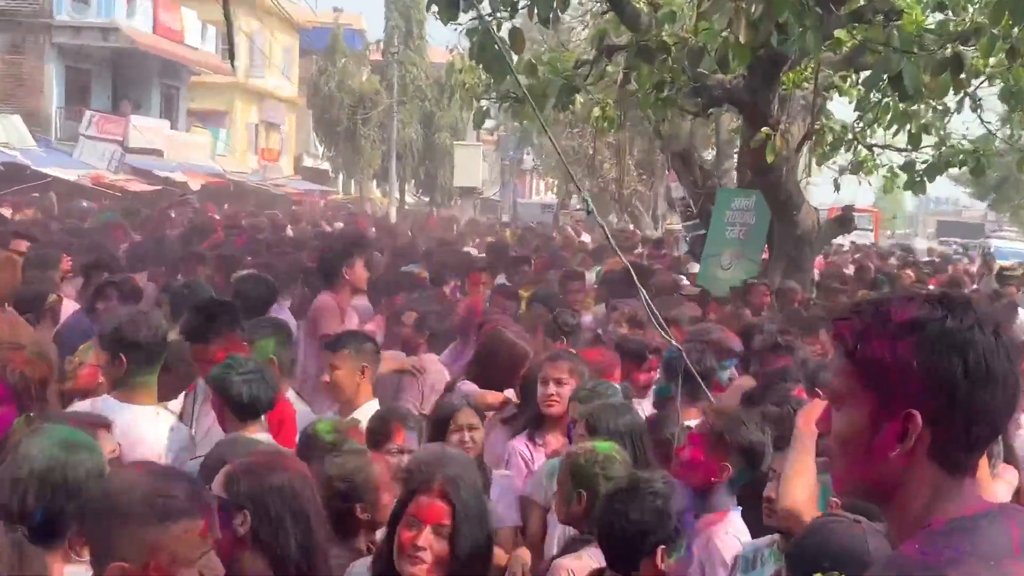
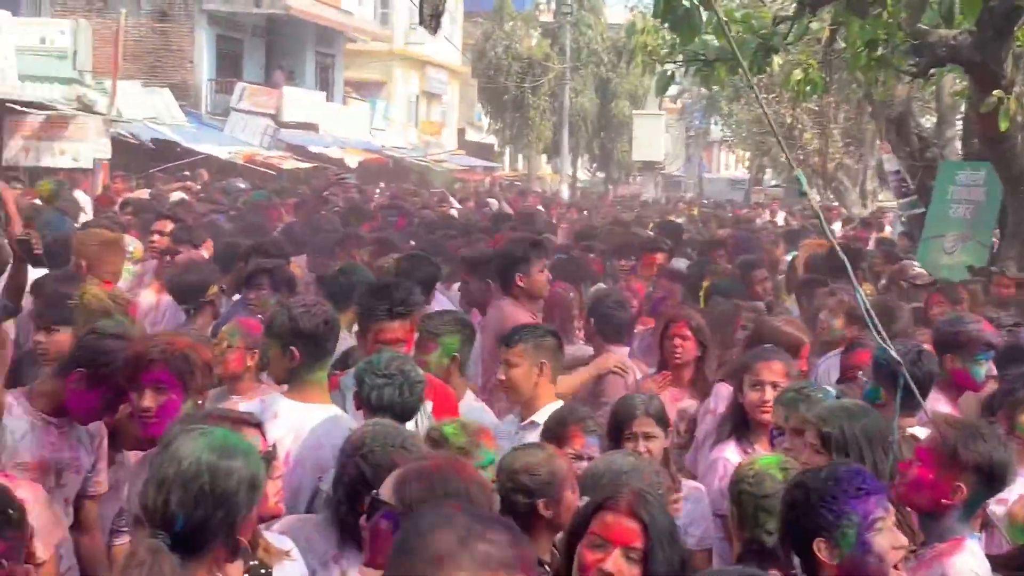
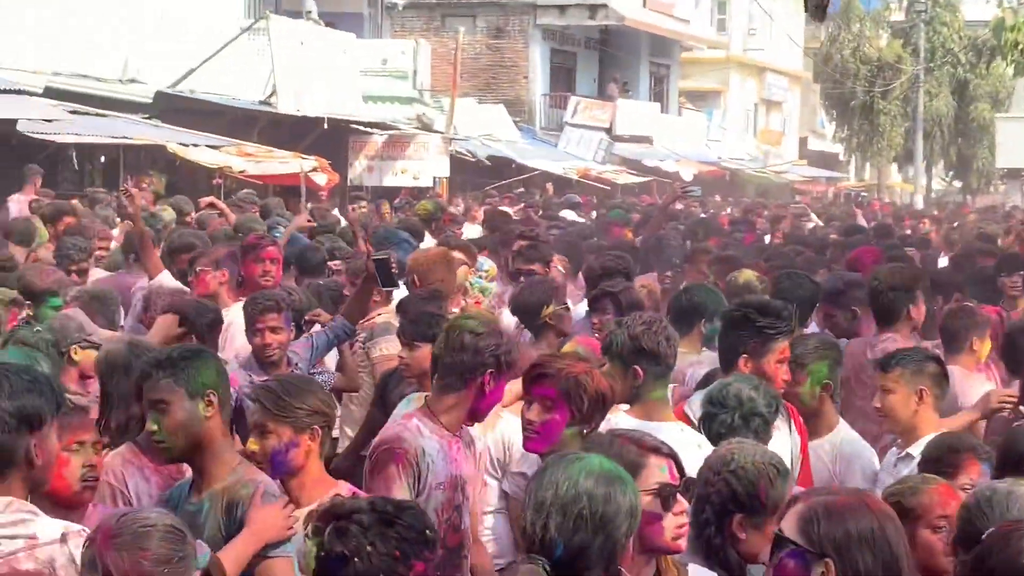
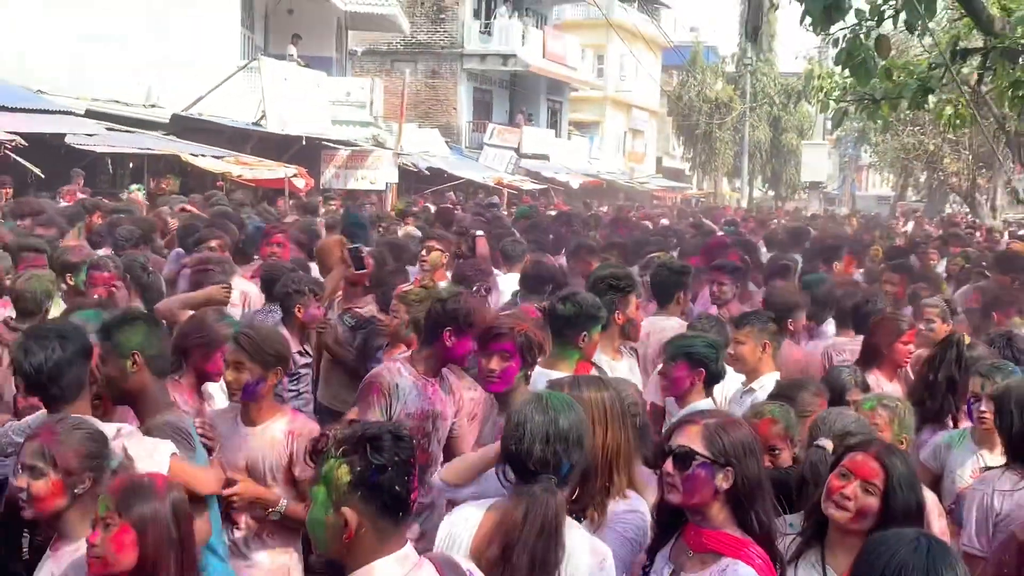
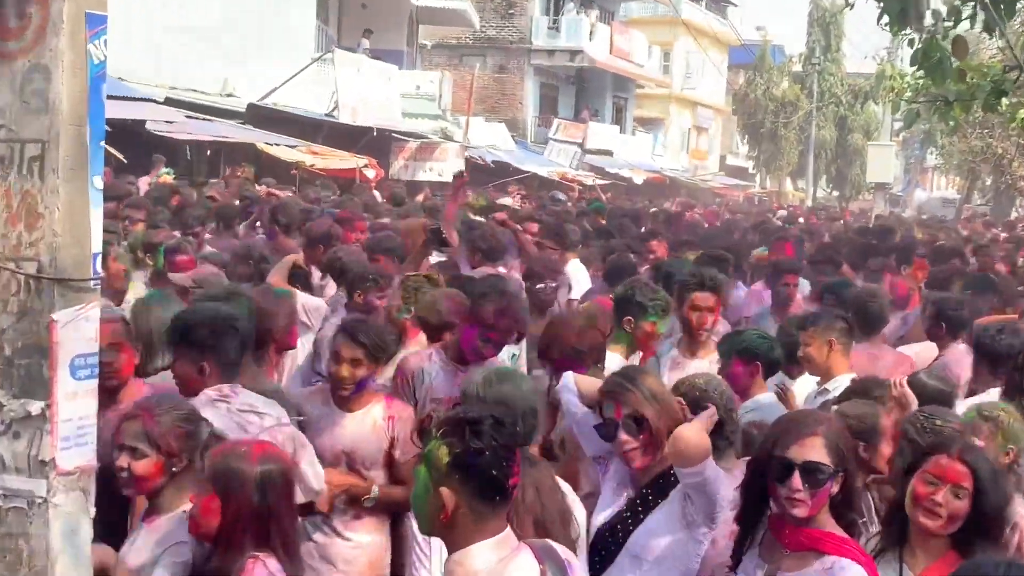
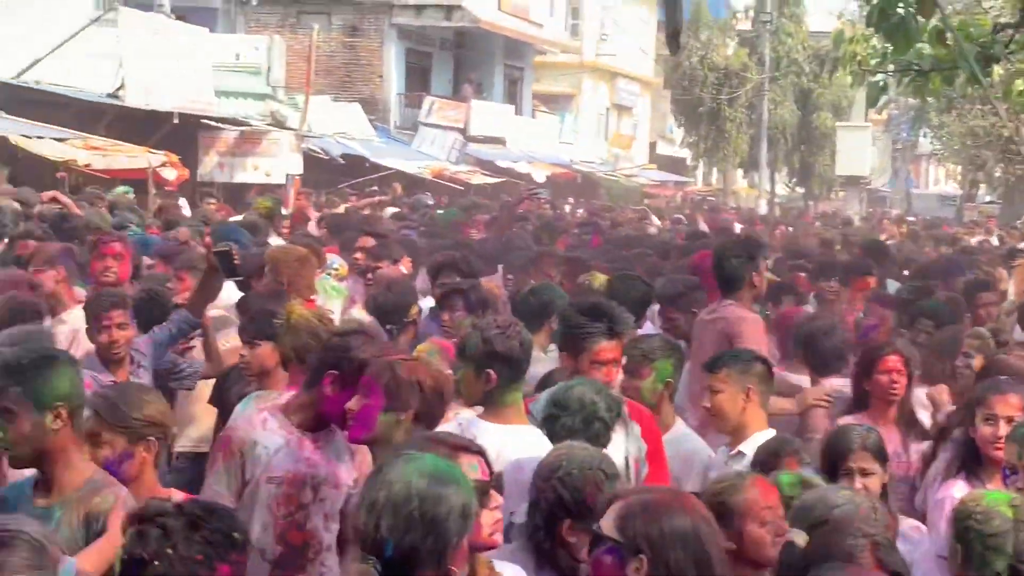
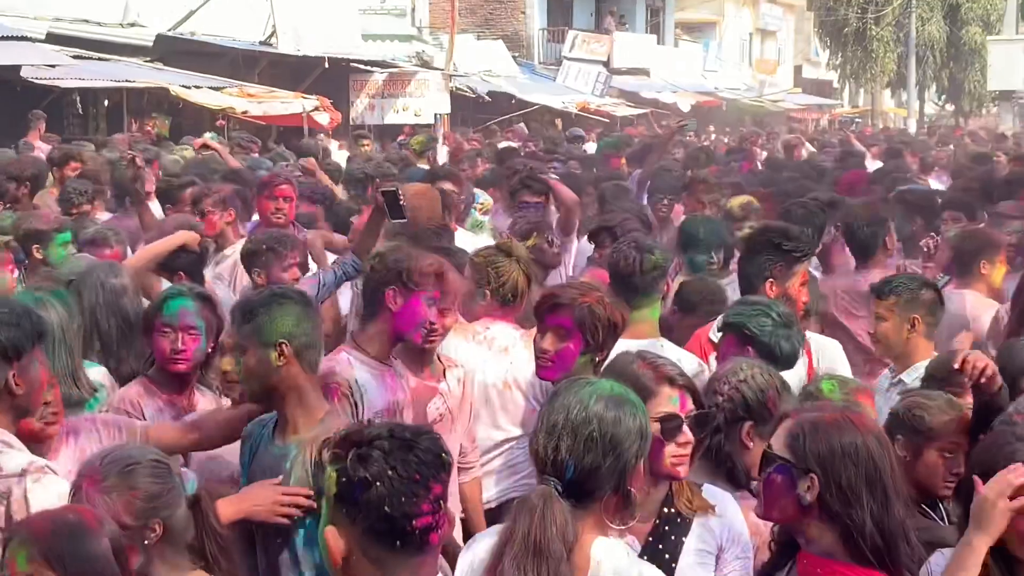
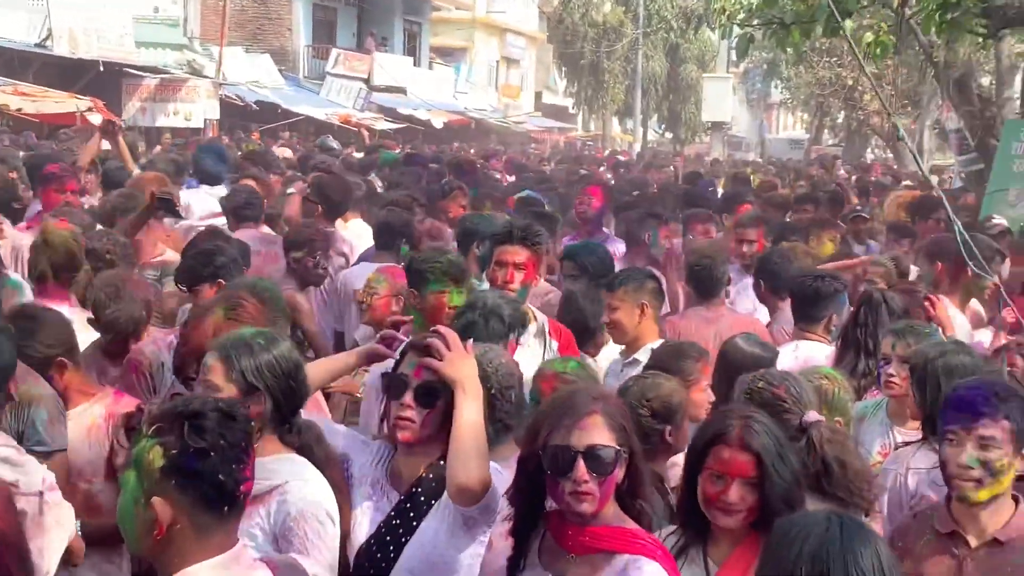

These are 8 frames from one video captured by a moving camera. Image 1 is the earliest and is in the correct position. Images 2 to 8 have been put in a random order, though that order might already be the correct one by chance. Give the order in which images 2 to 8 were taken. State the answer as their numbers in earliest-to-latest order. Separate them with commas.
2, 6, 3, 7, 4, 5, 8
